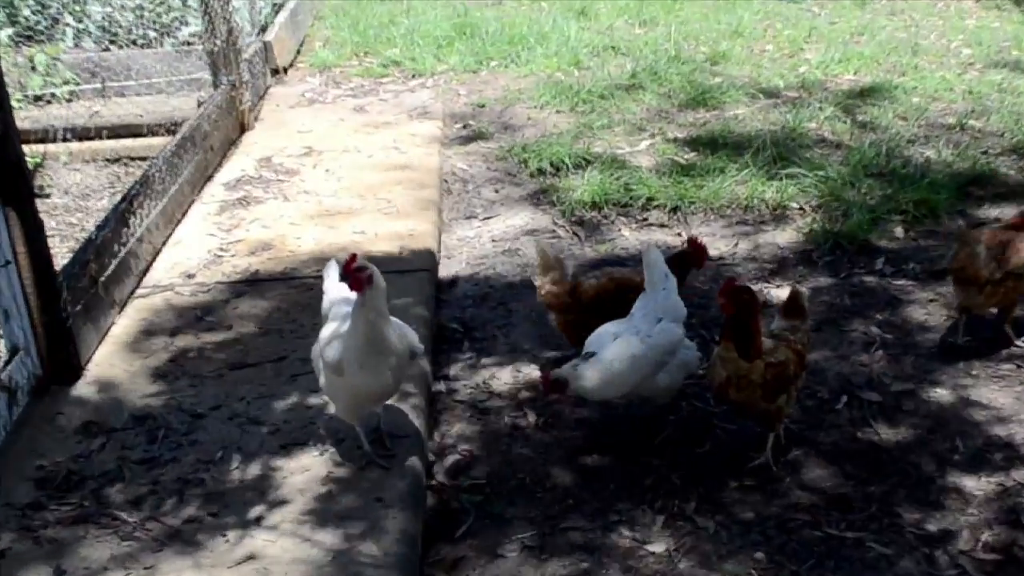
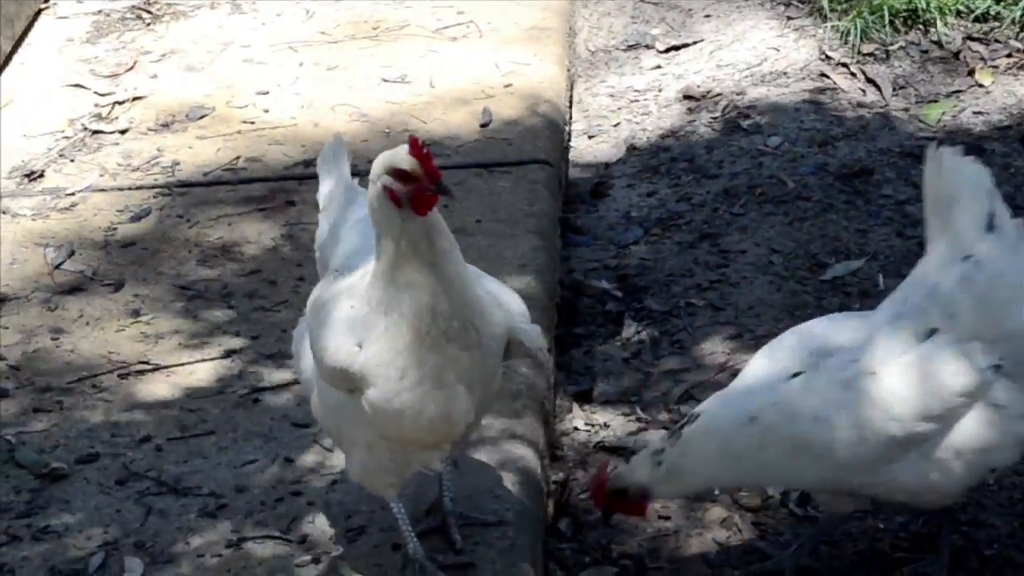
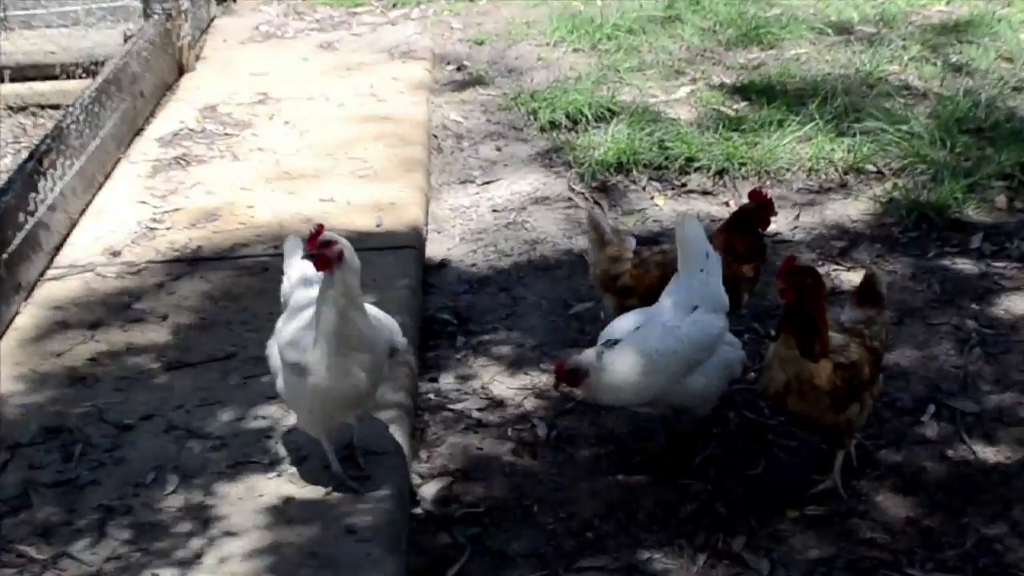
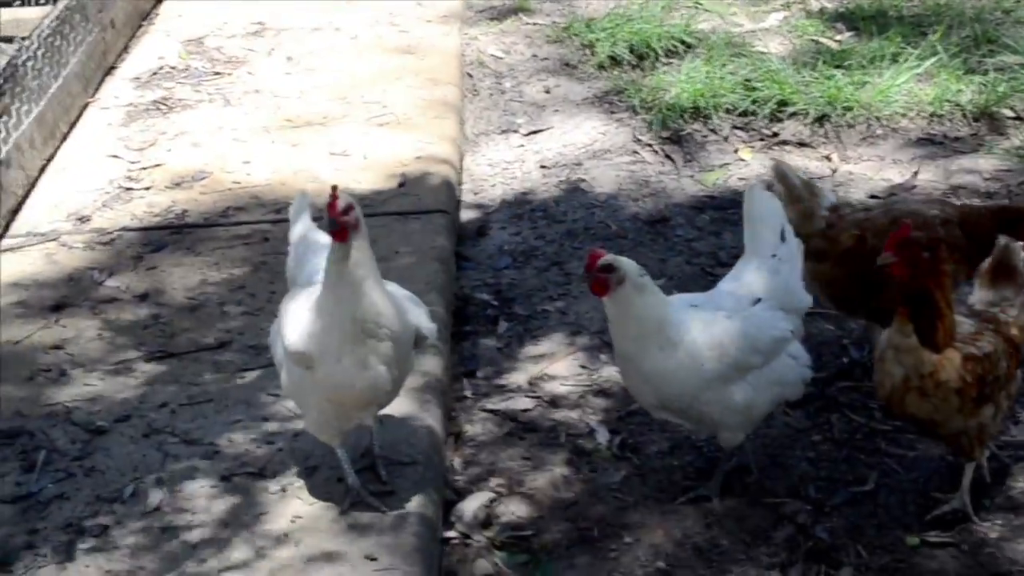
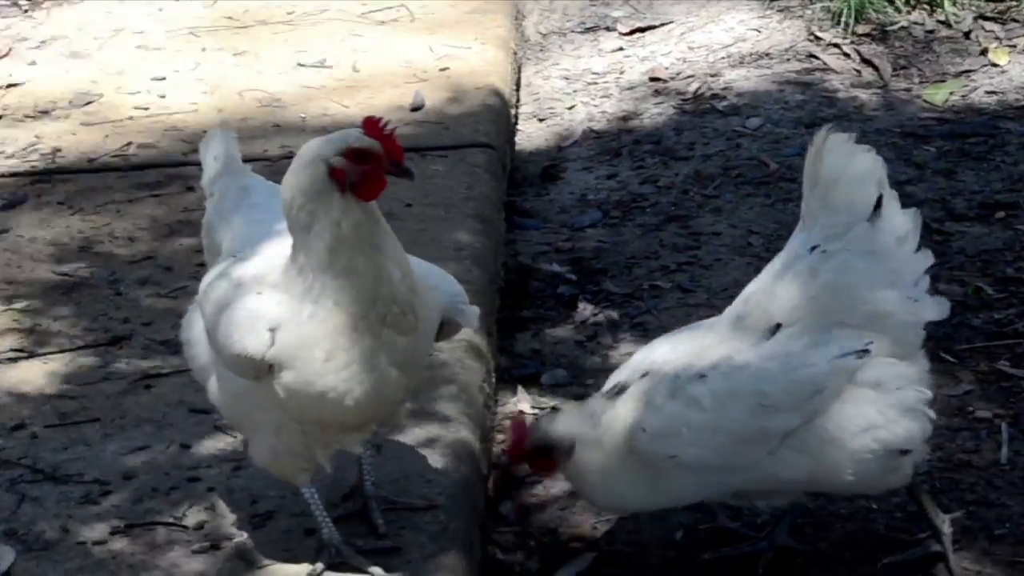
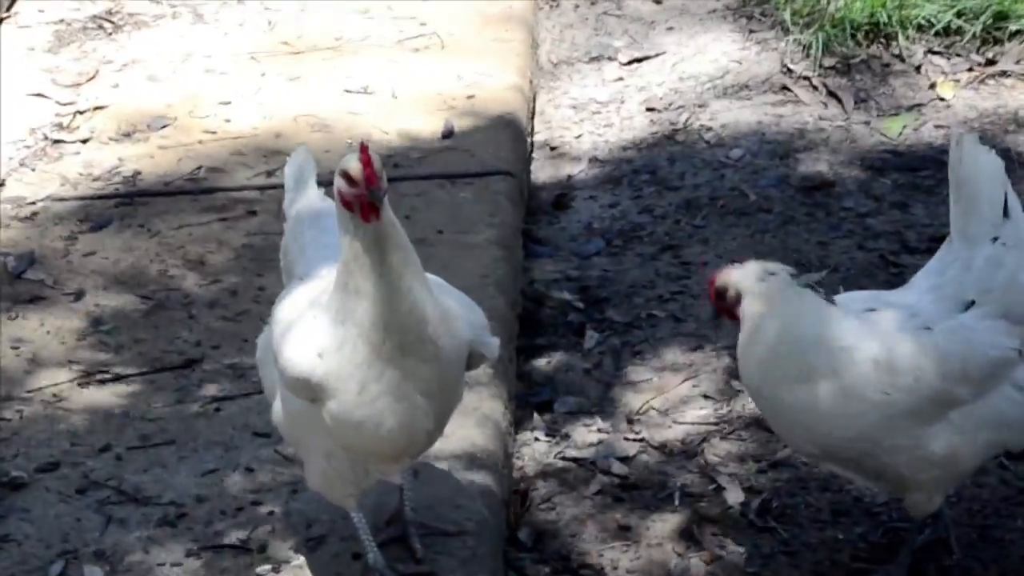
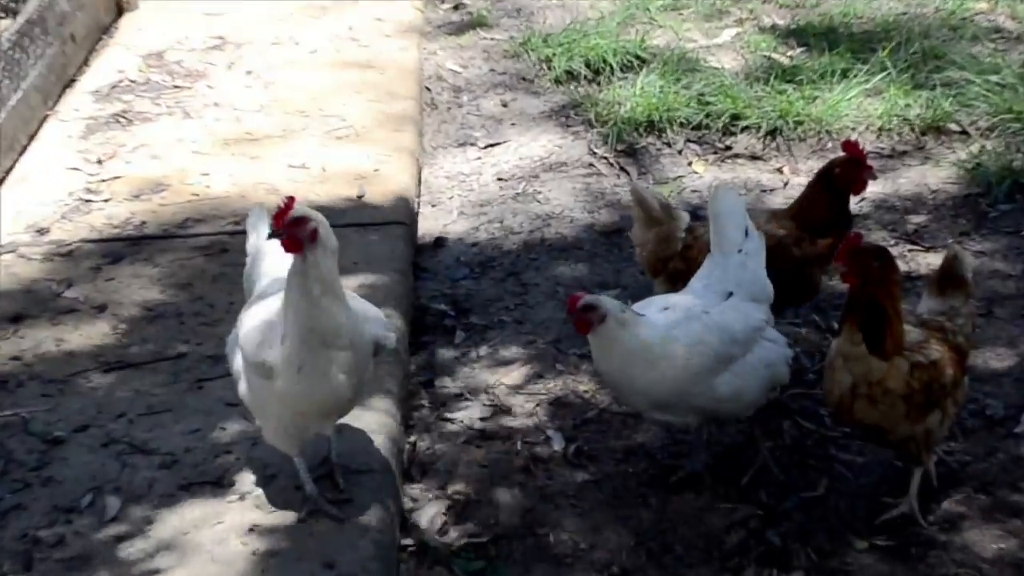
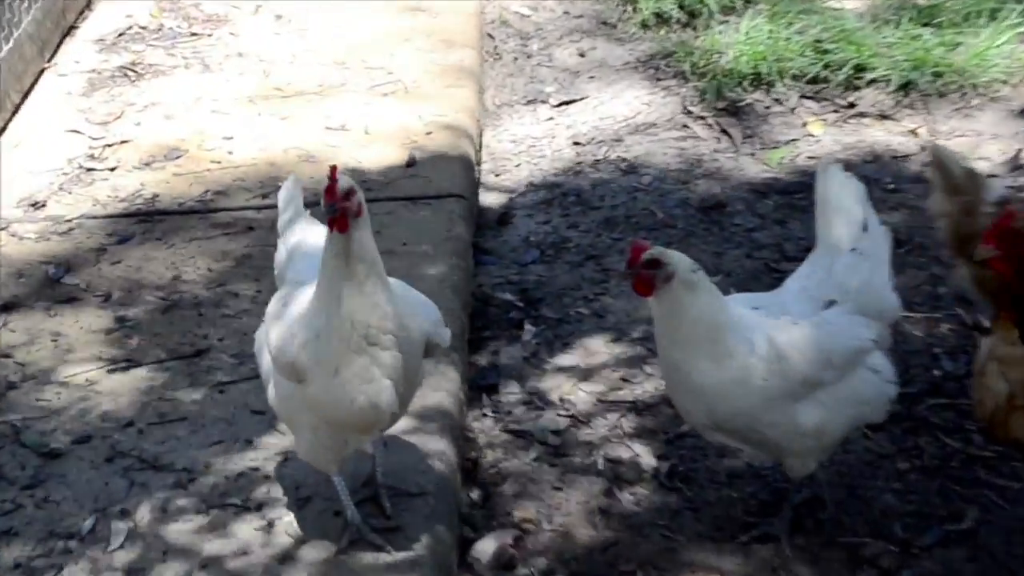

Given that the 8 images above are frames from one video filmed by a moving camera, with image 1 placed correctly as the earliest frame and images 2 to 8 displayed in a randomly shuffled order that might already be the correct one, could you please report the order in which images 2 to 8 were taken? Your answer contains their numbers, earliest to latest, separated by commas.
3, 7, 4, 8, 6, 2, 5
